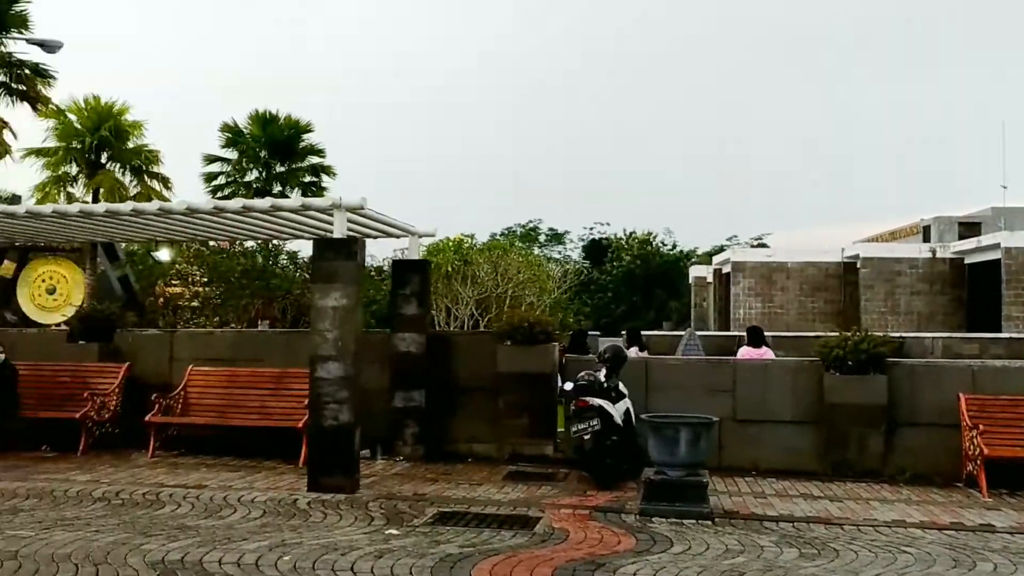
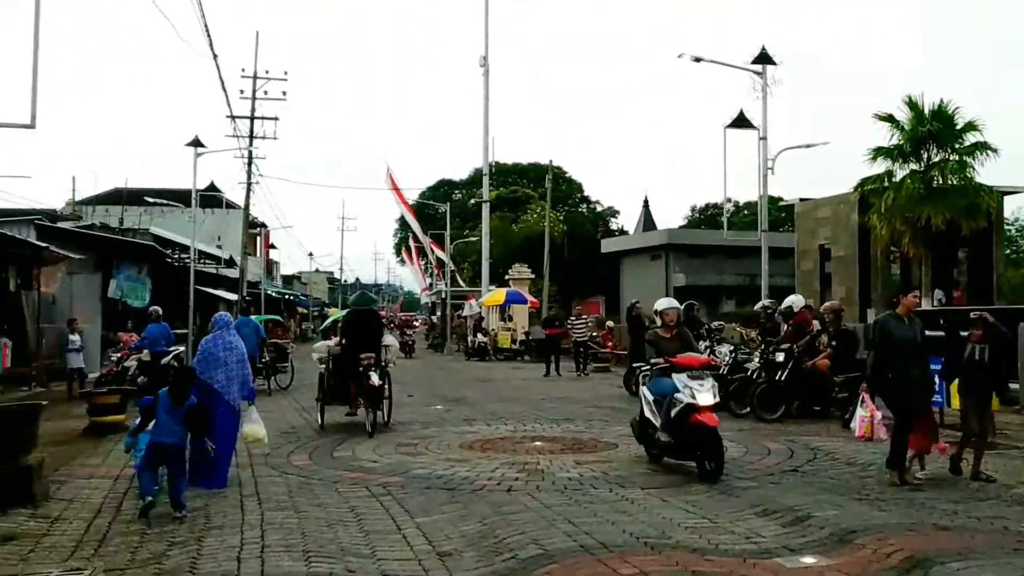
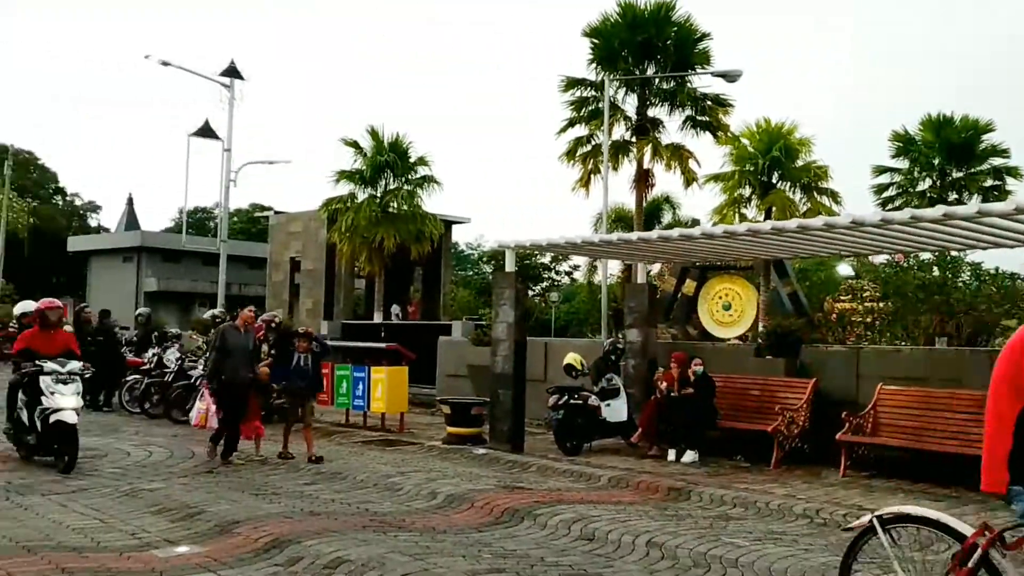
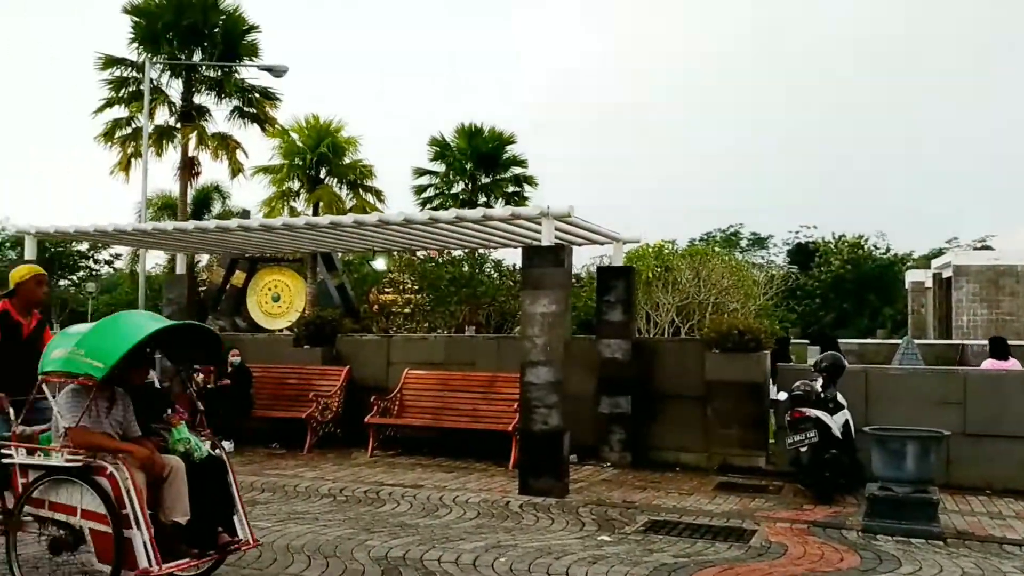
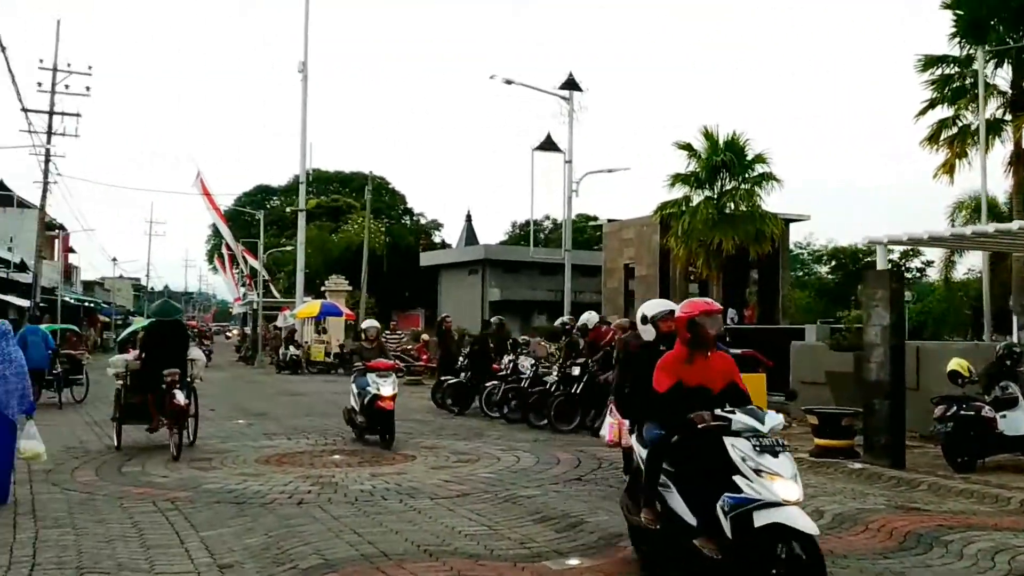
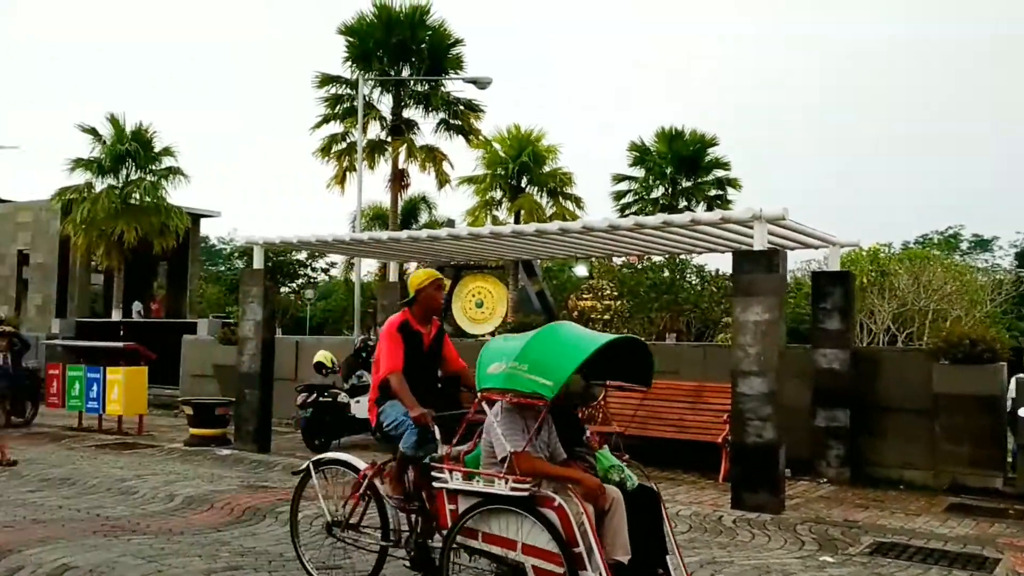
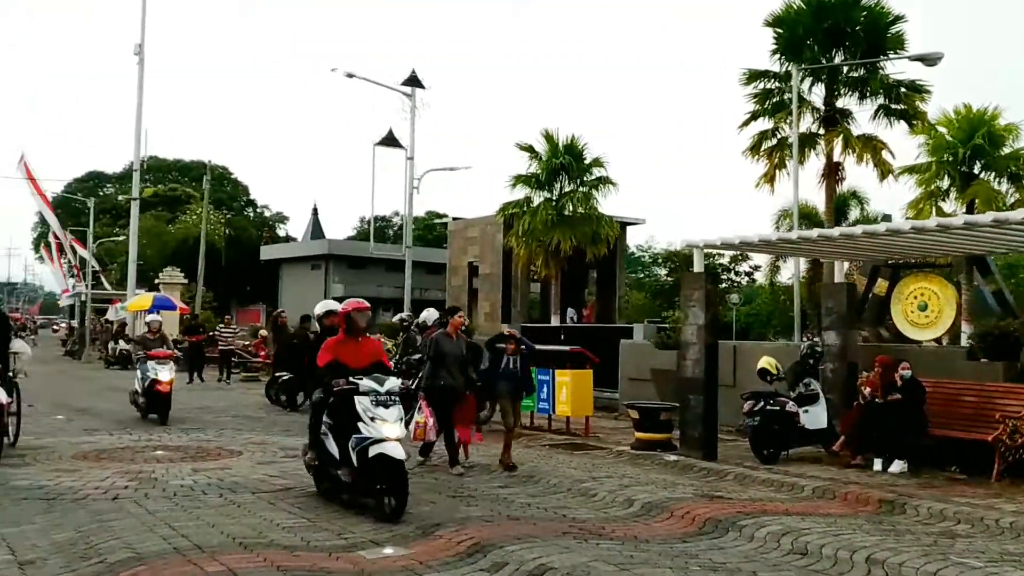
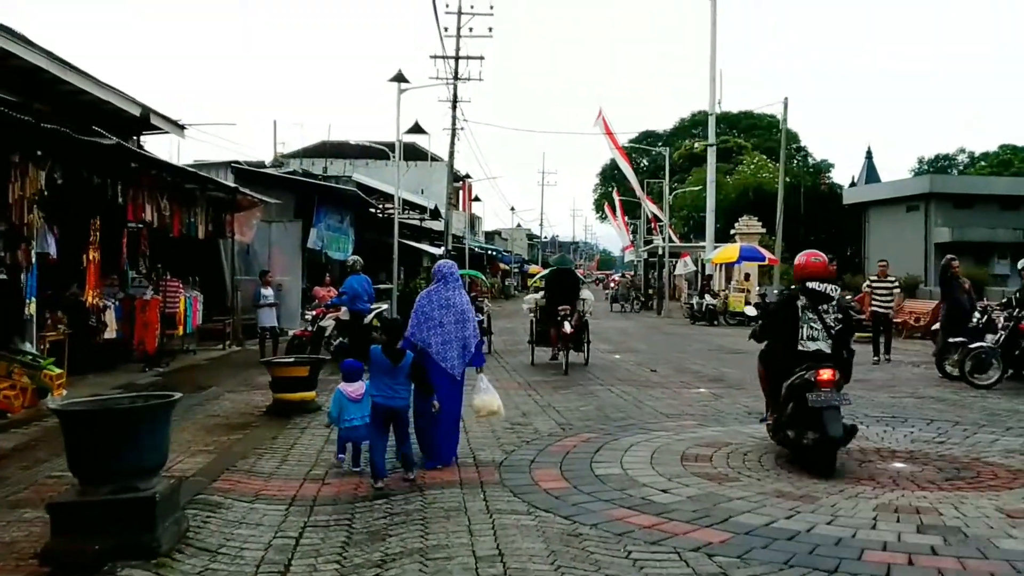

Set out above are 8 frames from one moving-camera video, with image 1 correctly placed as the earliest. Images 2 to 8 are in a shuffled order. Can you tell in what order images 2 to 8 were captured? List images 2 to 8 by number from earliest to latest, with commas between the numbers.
4, 6, 3, 7, 5, 2, 8
